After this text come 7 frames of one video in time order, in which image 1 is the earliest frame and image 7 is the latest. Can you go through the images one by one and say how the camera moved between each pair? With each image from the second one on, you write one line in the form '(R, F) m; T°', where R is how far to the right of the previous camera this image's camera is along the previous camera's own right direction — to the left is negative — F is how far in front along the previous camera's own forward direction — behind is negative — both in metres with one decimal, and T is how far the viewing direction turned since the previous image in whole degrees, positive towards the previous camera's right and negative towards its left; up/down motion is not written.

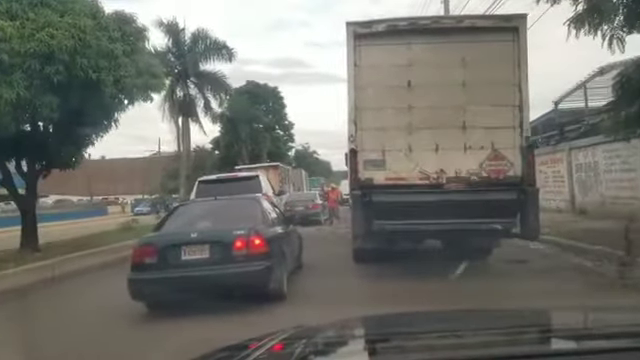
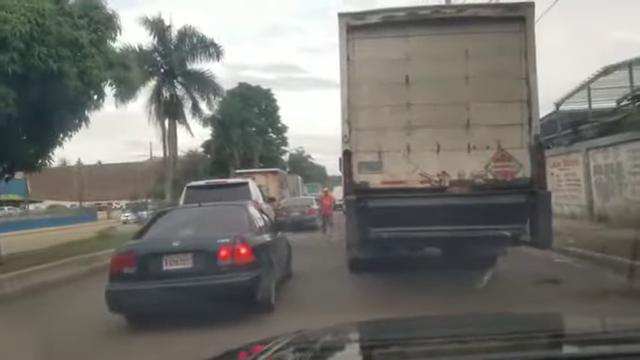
(0.0, +0.9) m; 0°
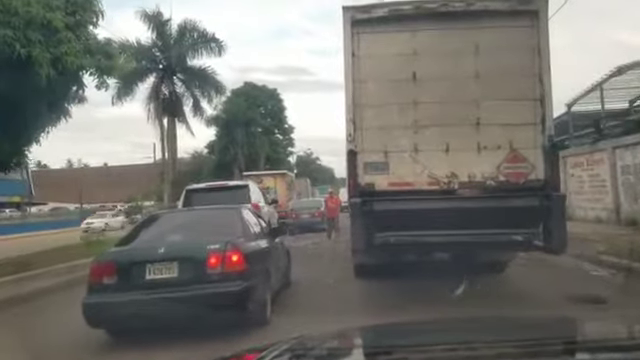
(+0.1, +0.5) m; -1°
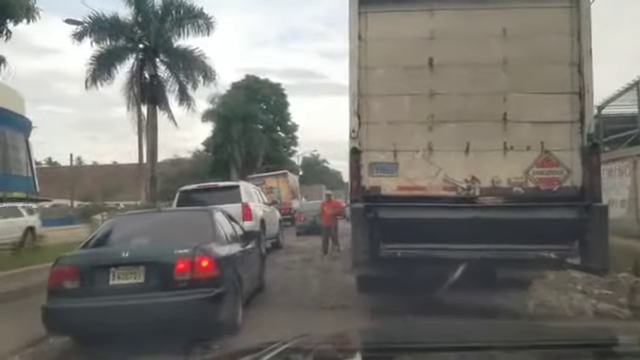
(+0.1, +1.5) m; 0°
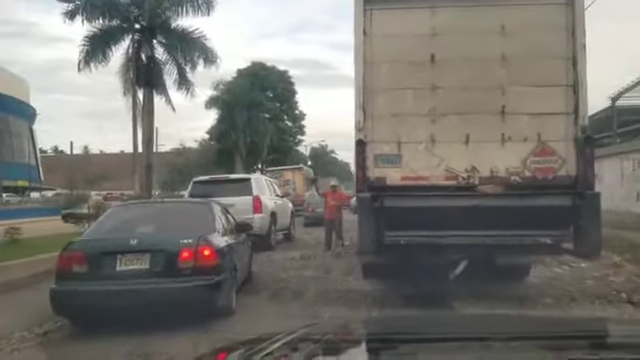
(0.0, -0.5) m; -1°
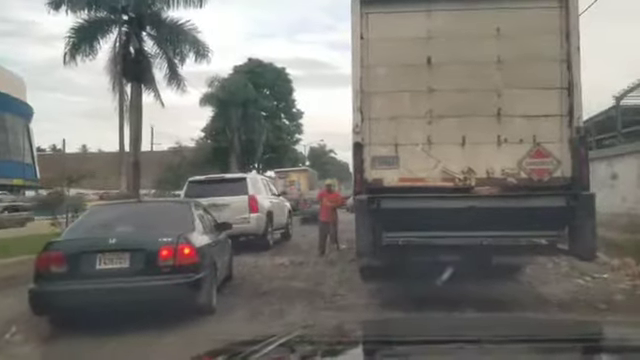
(0.0, -0.1) m; 0°
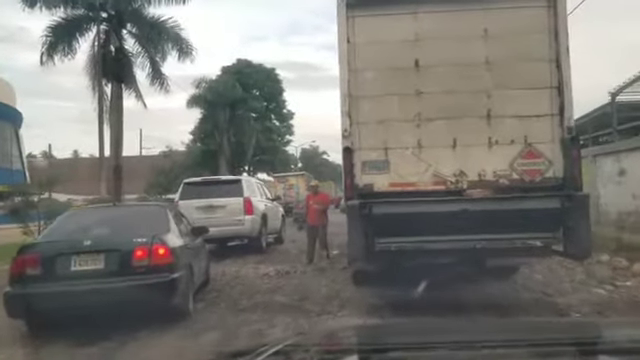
(0.0, +0.1) m; +1°
